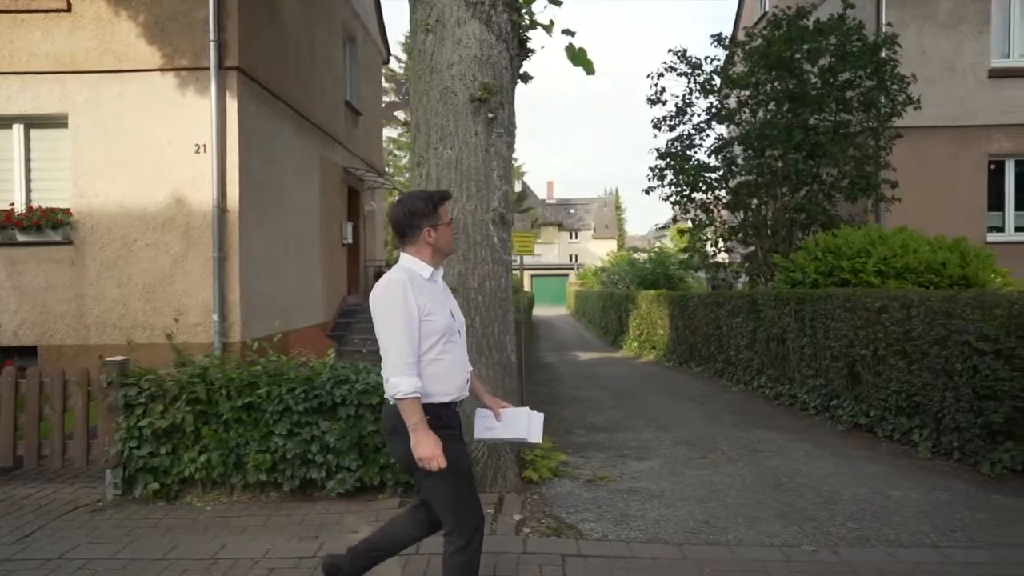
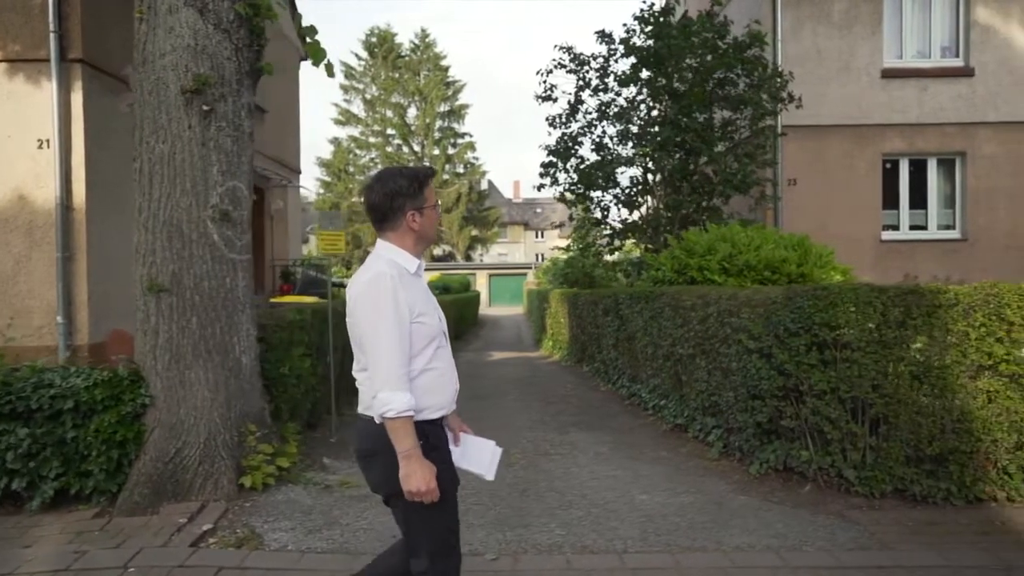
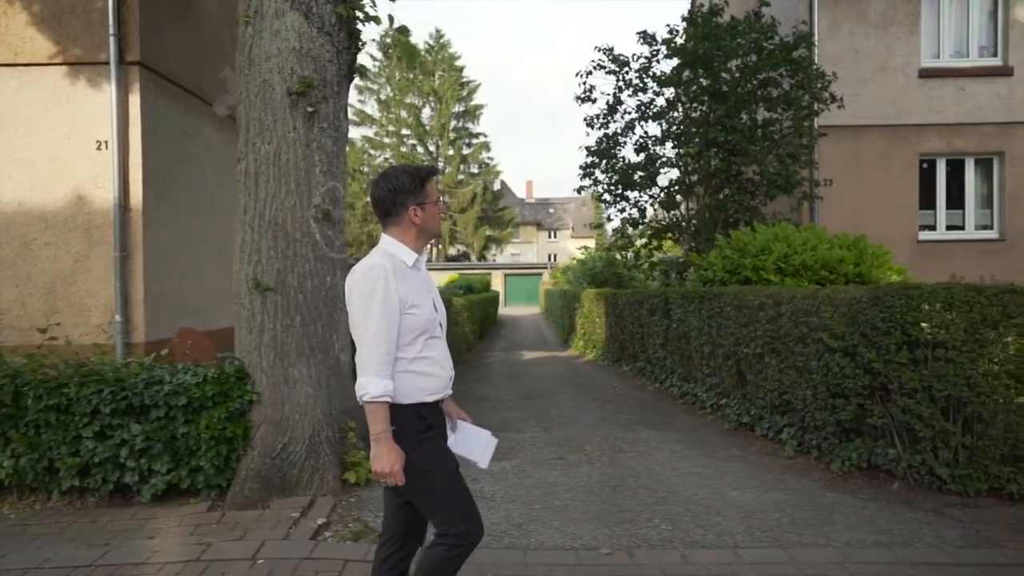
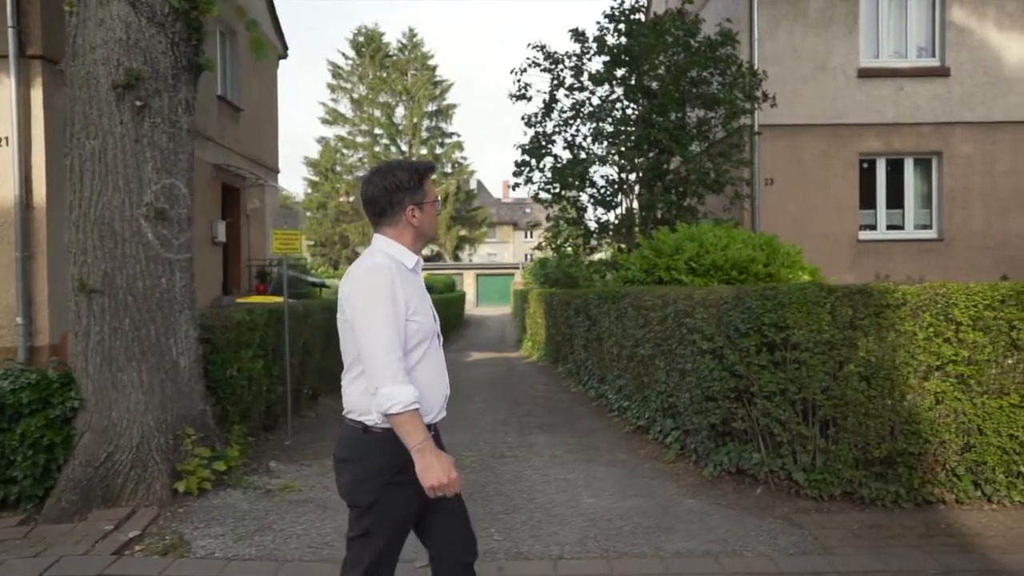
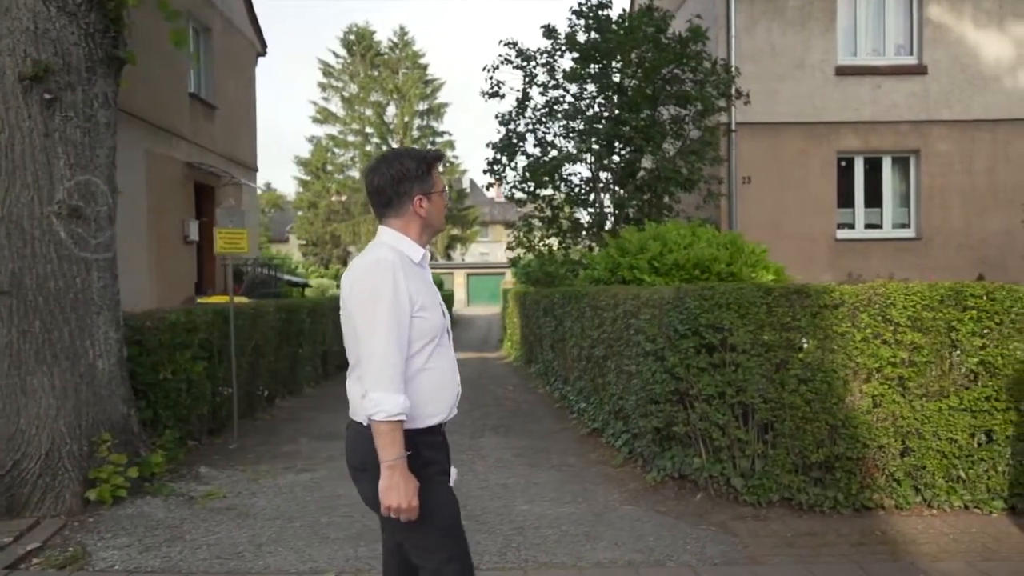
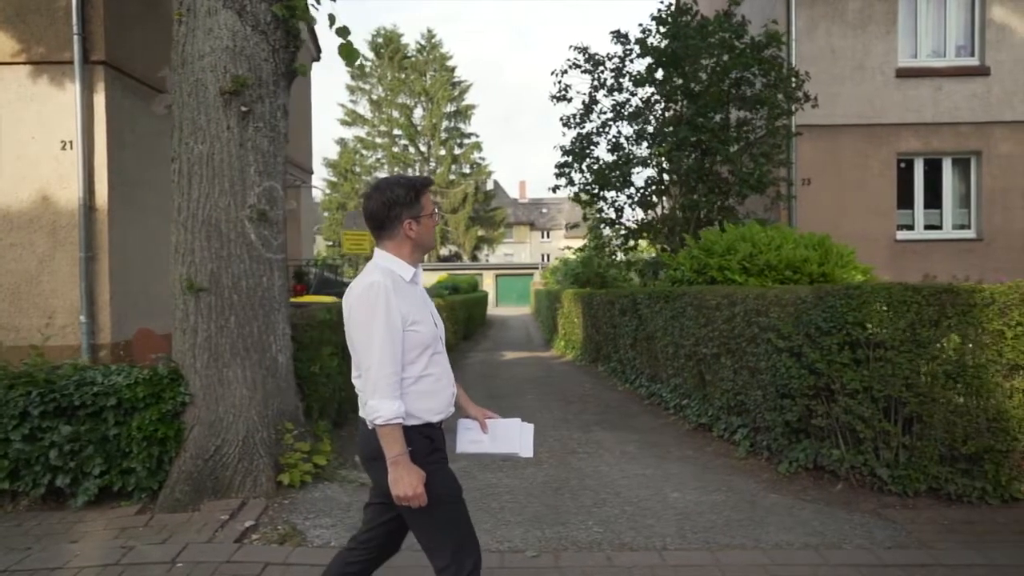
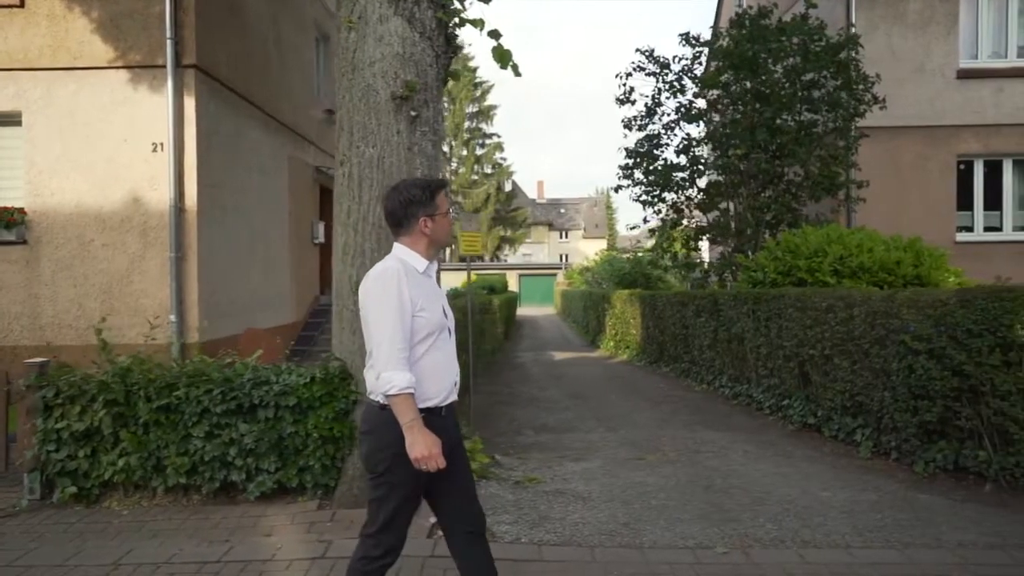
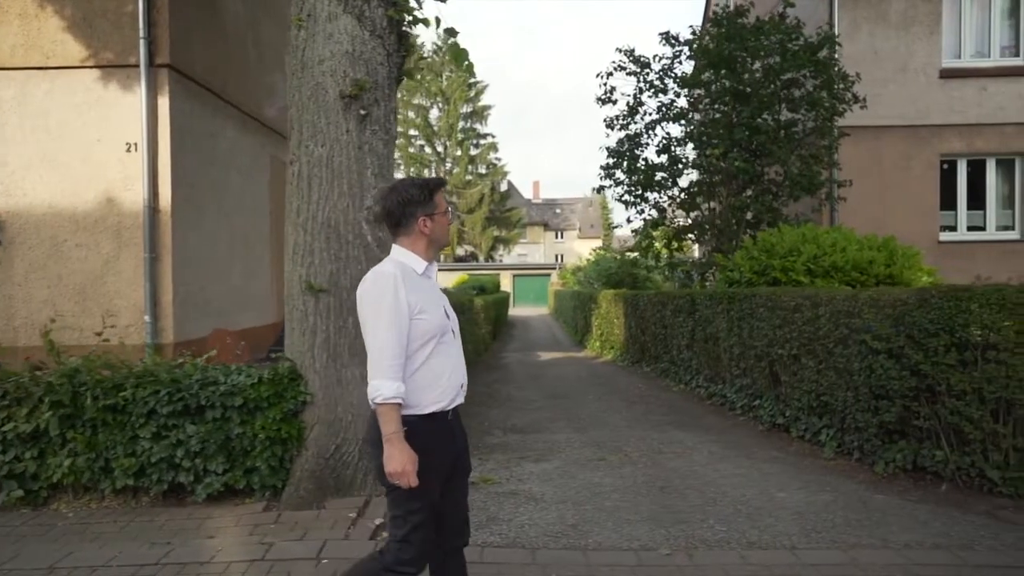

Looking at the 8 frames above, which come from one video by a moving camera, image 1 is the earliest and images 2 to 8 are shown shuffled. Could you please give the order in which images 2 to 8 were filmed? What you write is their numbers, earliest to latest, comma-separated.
7, 8, 3, 6, 2, 4, 5
